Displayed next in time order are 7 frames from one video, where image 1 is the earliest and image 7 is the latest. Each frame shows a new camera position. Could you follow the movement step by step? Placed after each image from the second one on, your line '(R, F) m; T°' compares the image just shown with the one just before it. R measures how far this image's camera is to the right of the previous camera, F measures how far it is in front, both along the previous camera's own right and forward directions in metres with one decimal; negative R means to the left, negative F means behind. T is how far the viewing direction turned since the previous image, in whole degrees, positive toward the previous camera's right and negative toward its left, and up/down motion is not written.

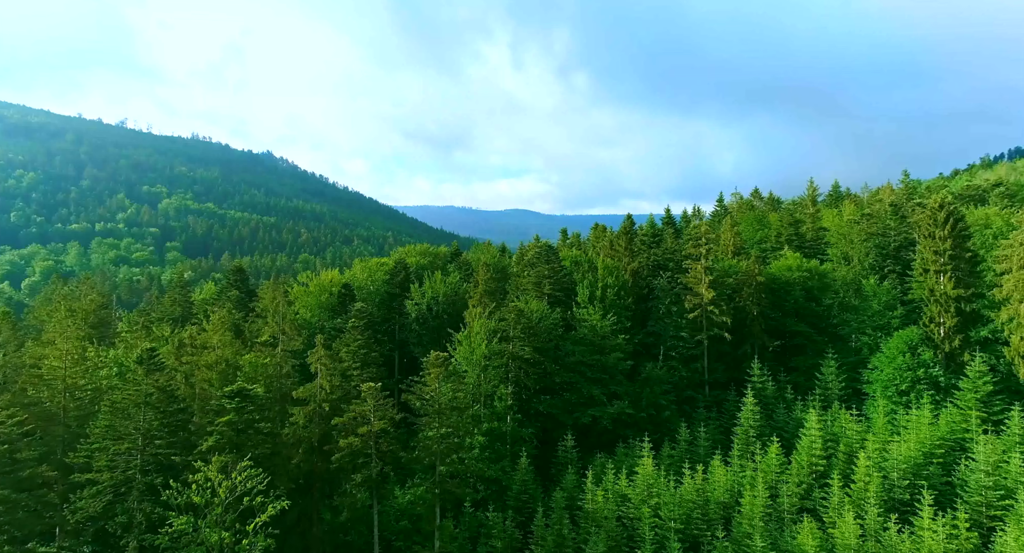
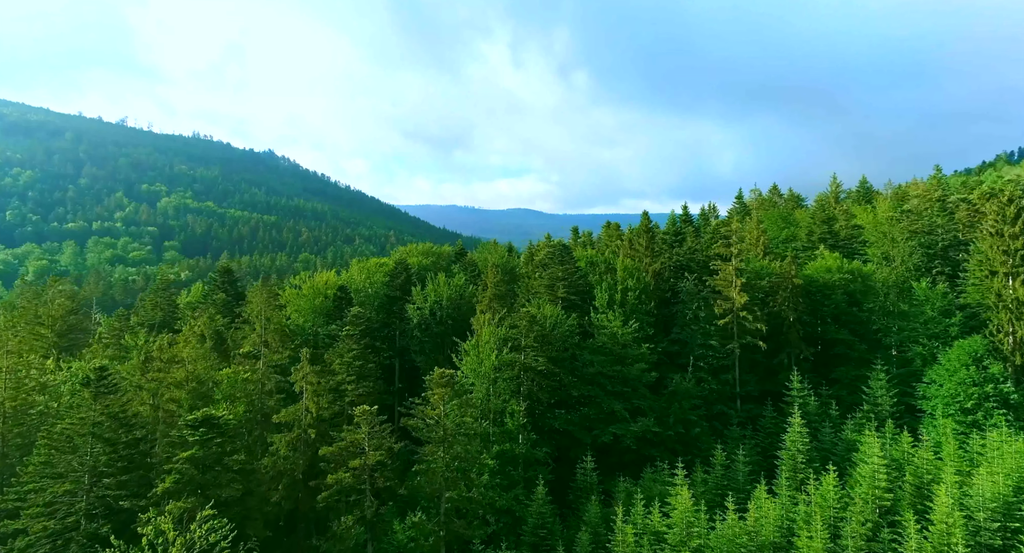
(-0.9, +5.2) m; 0°
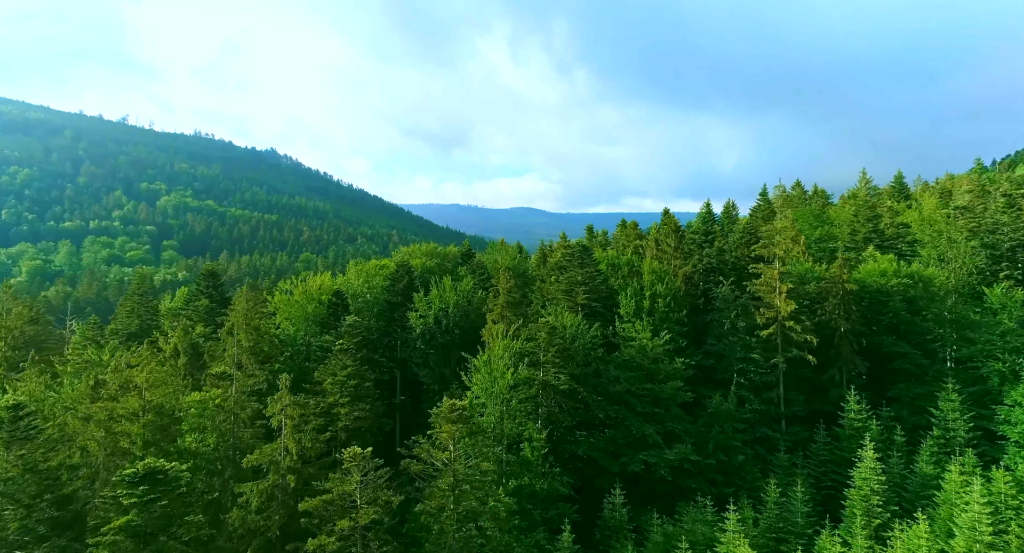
(-1.1, +5.8) m; 0°
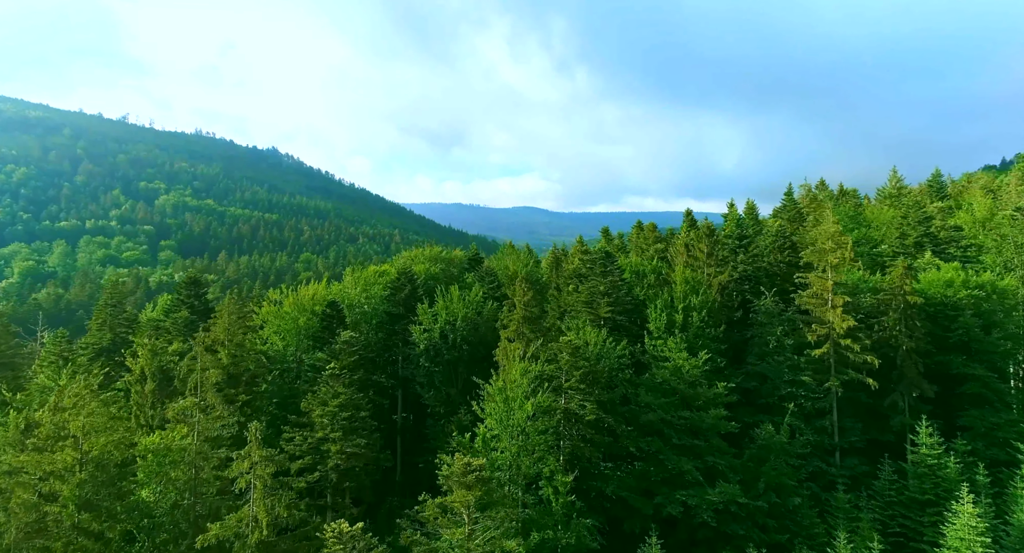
(-1.1, +5.5) m; 0°
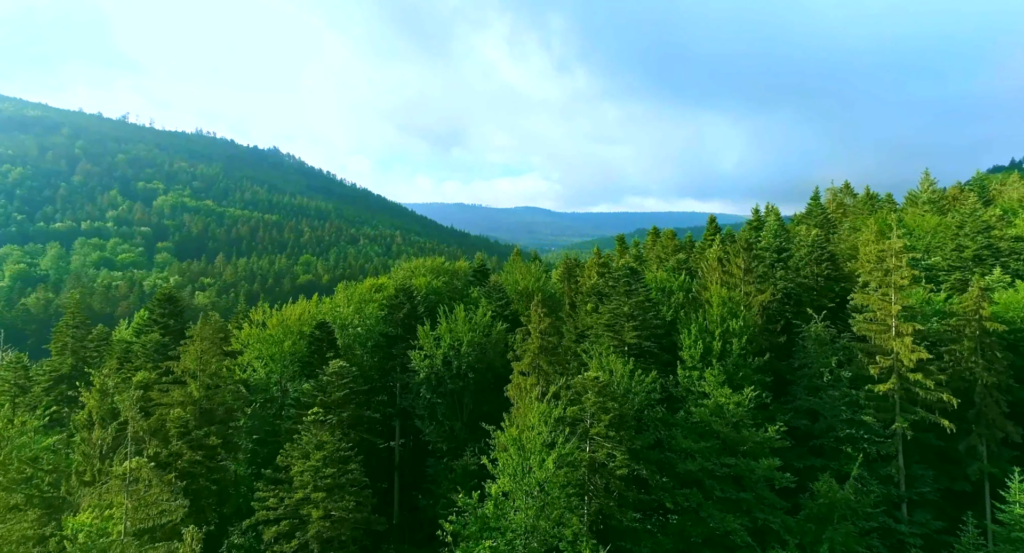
(-0.8, +5.4) m; 0°
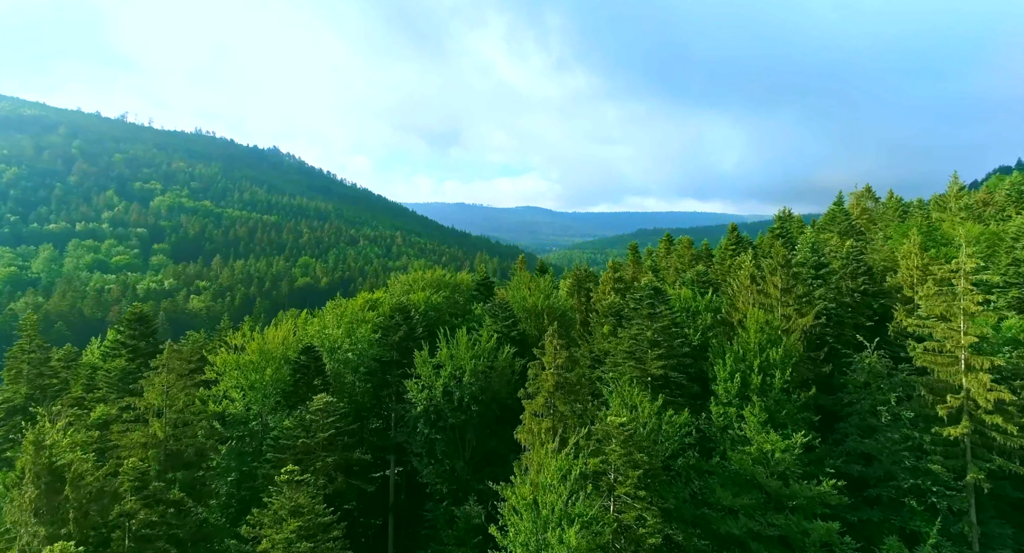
(-0.6, +4.6) m; 0°
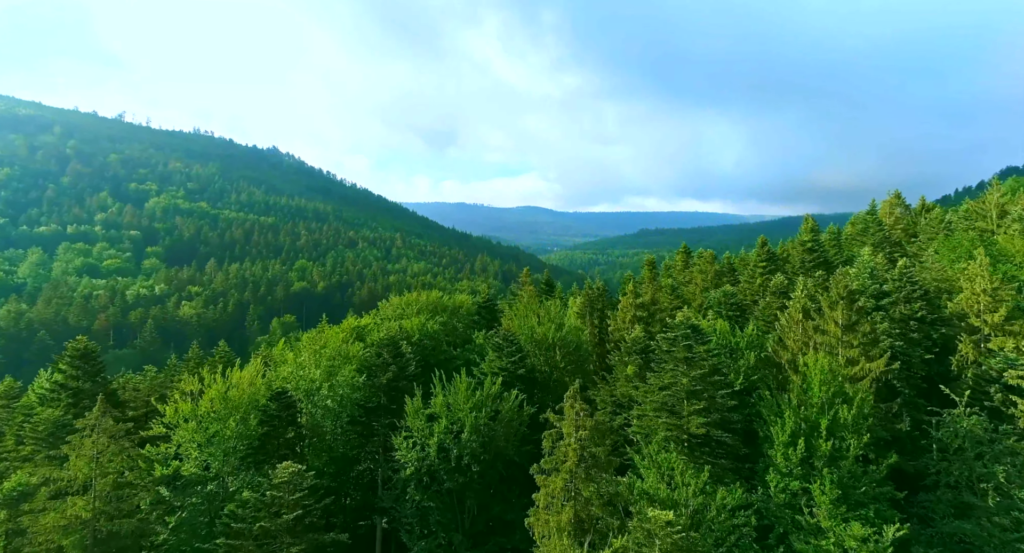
(-0.5, +6.1) m; 0°
